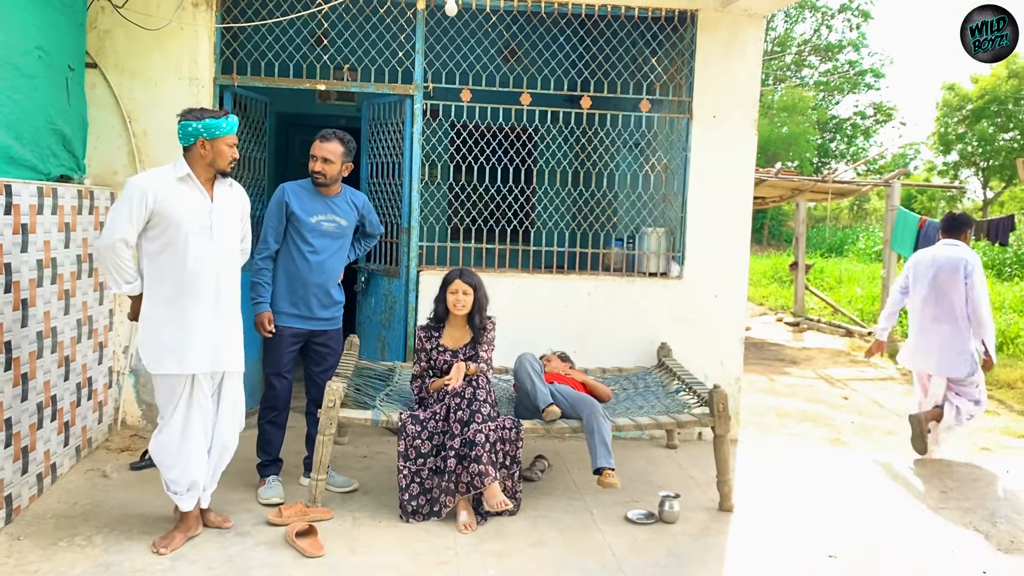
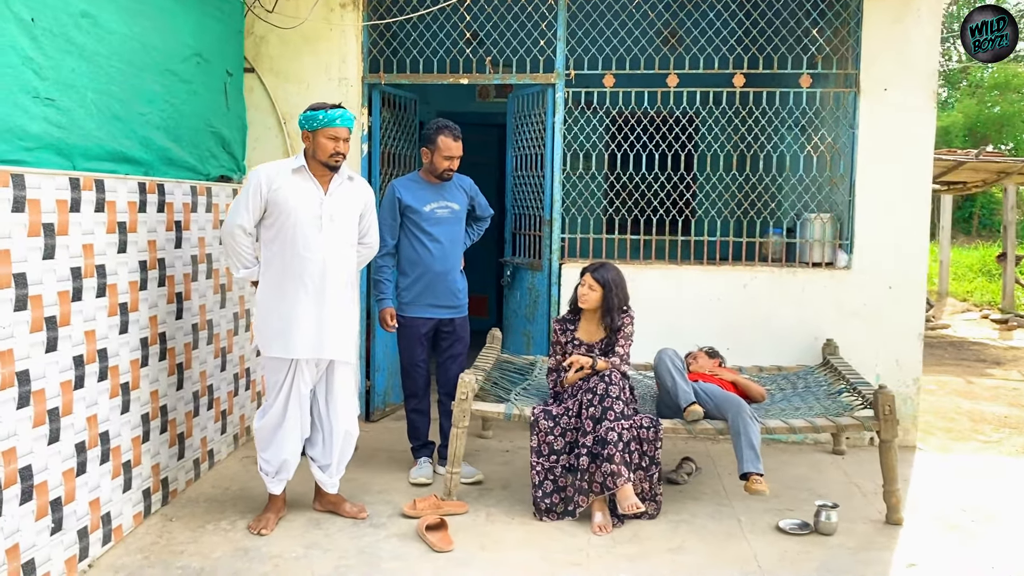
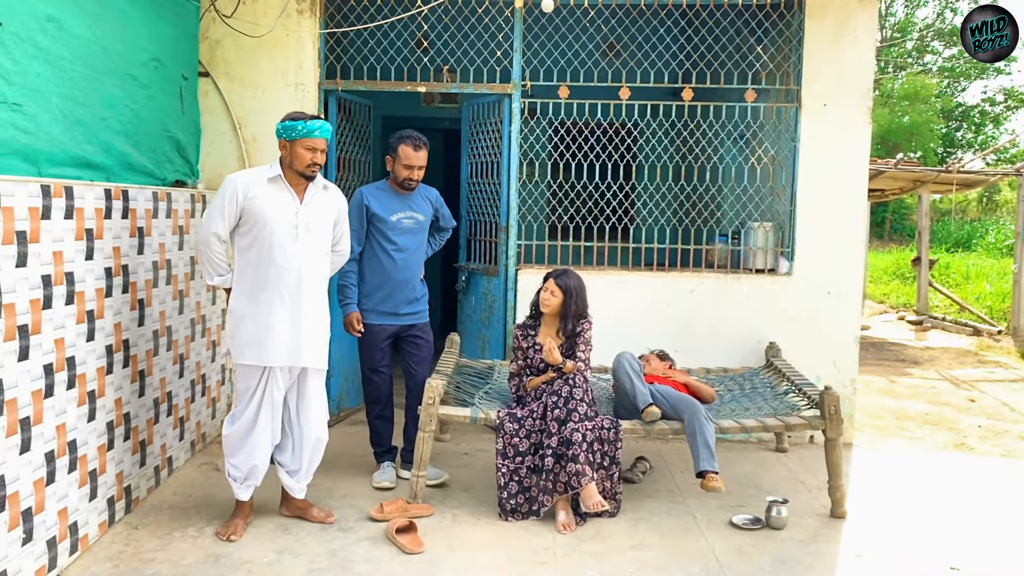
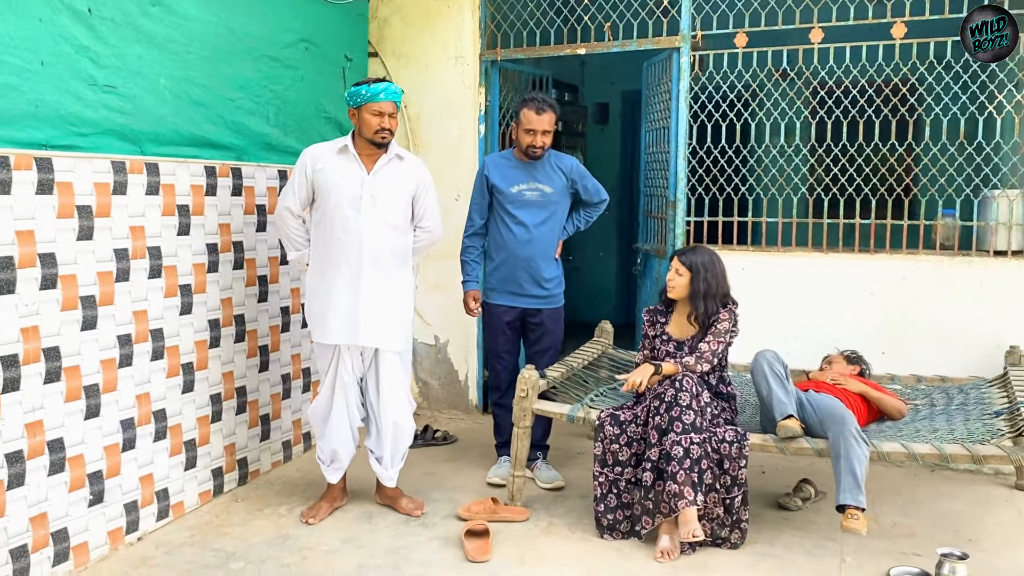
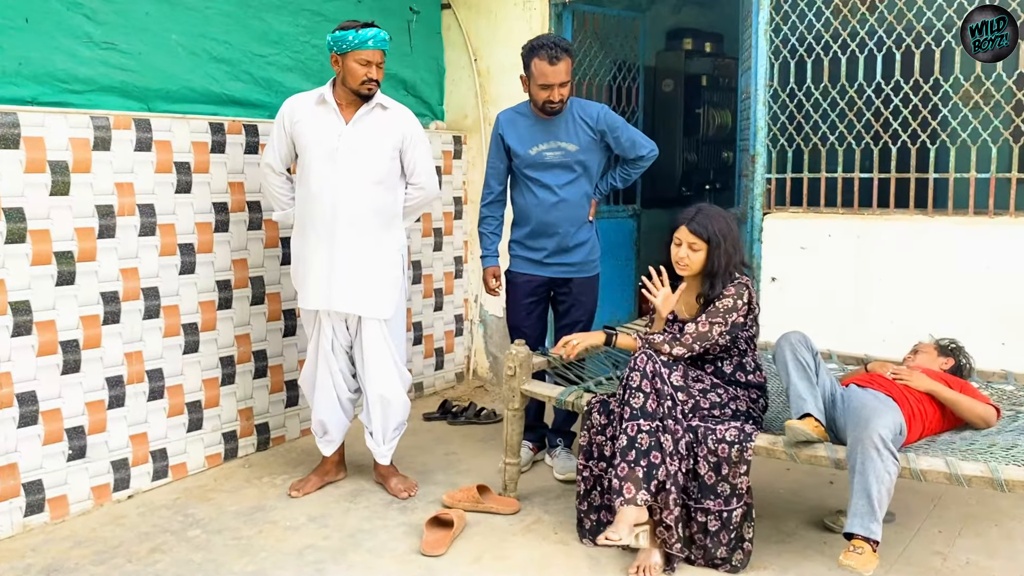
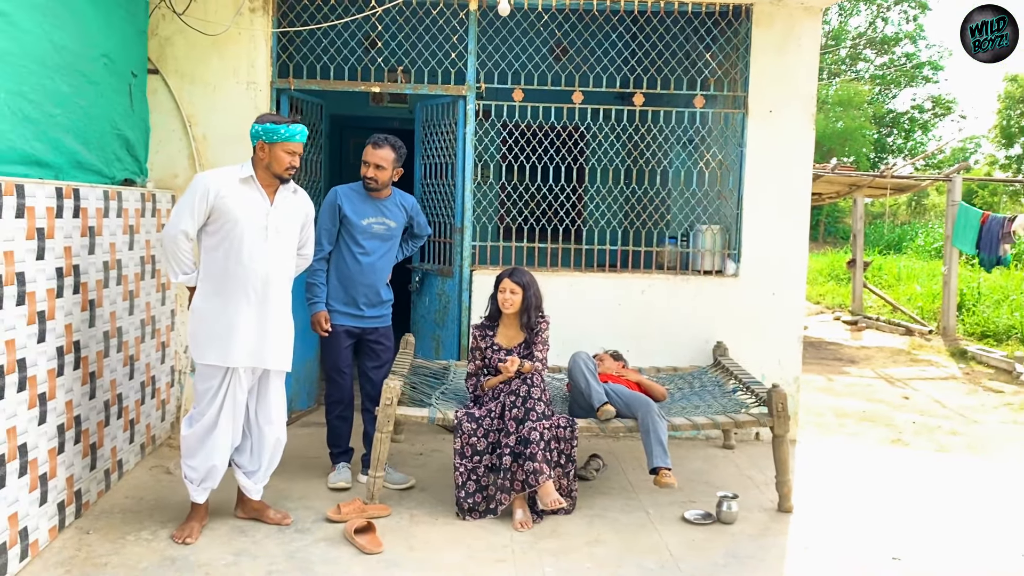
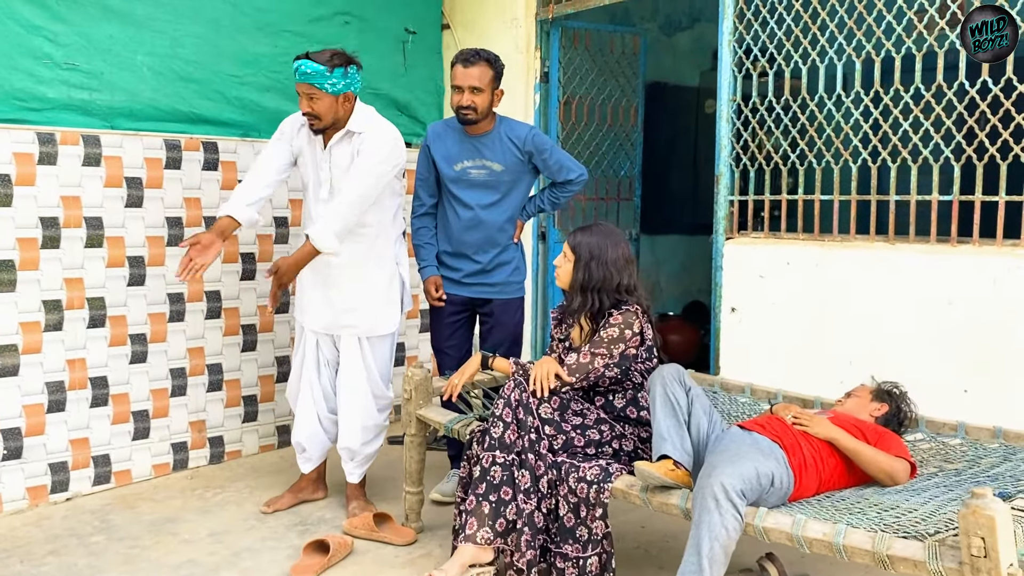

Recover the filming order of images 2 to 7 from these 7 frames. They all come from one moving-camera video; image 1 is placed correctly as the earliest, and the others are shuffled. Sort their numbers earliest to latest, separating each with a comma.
6, 3, 2, 4, 5, 7
